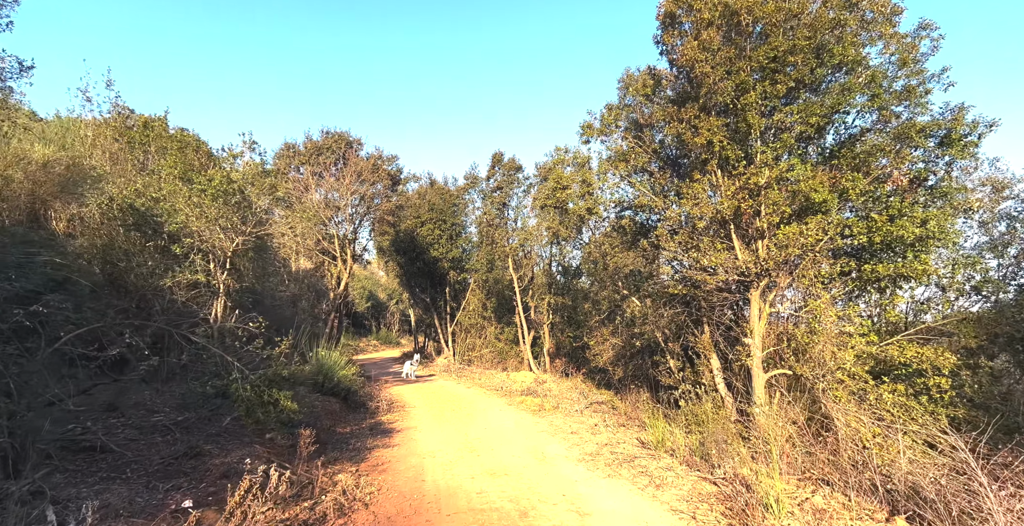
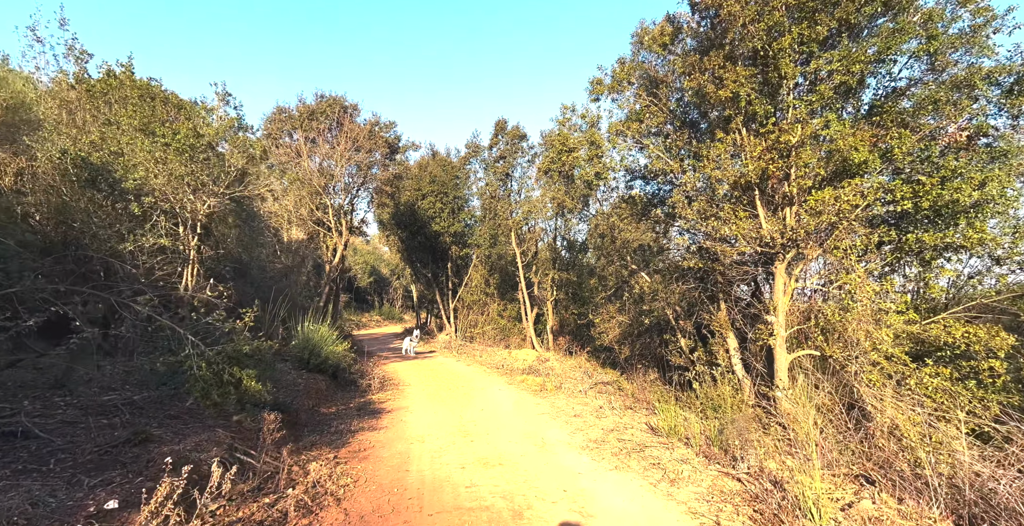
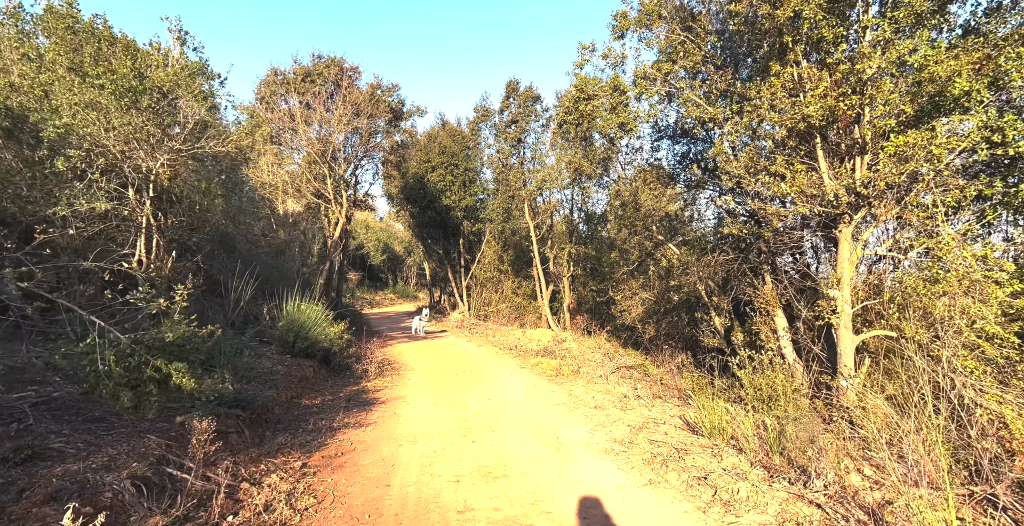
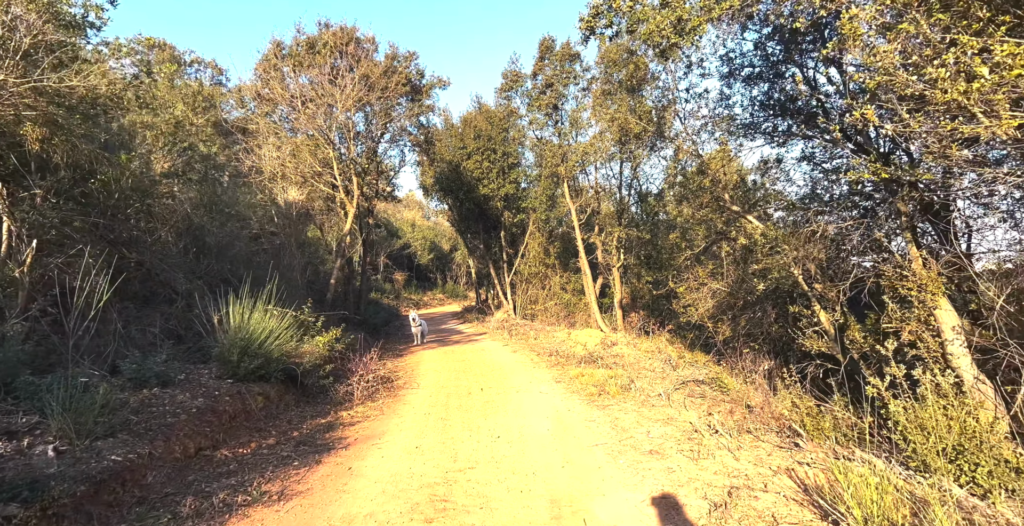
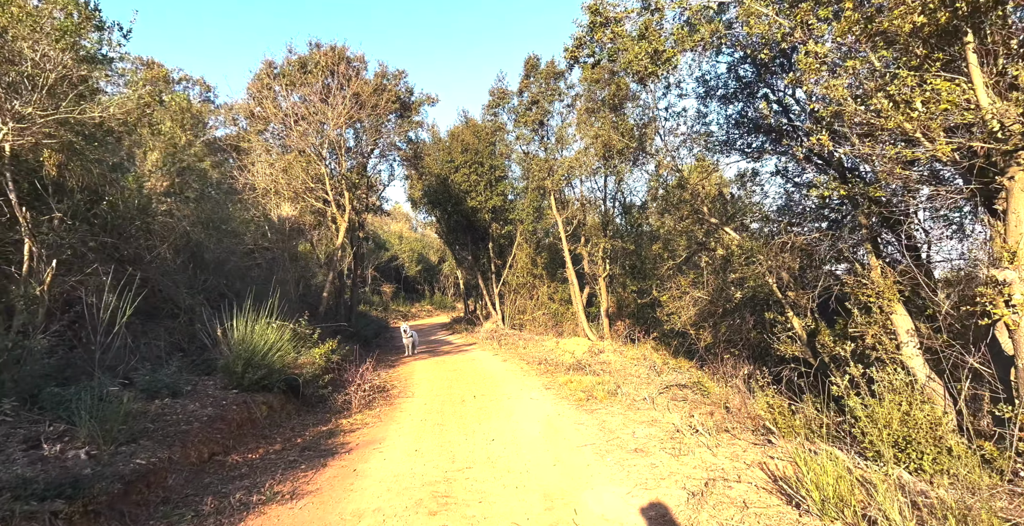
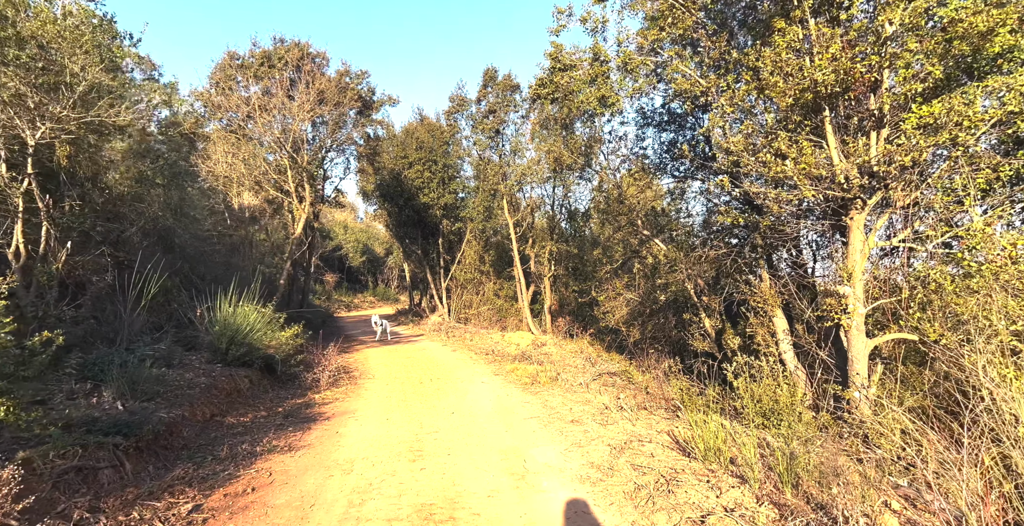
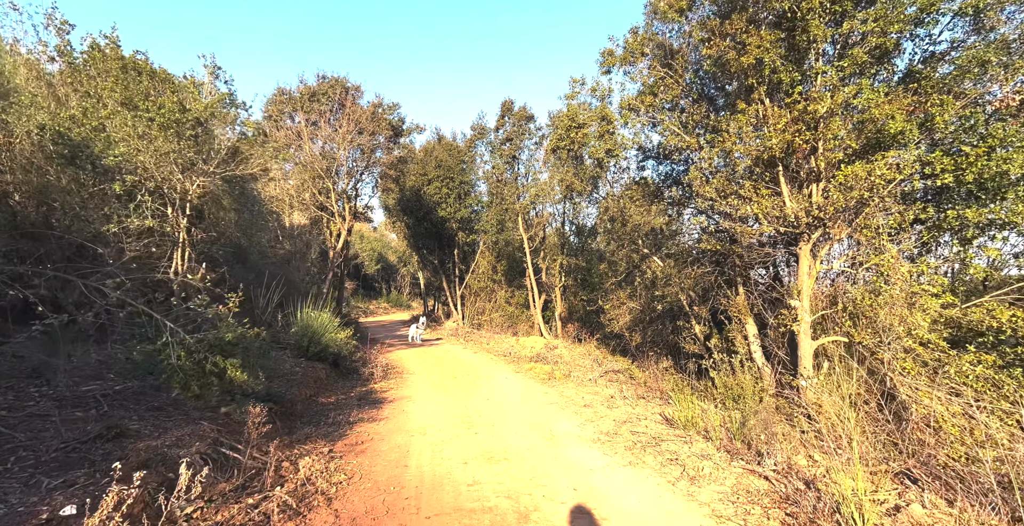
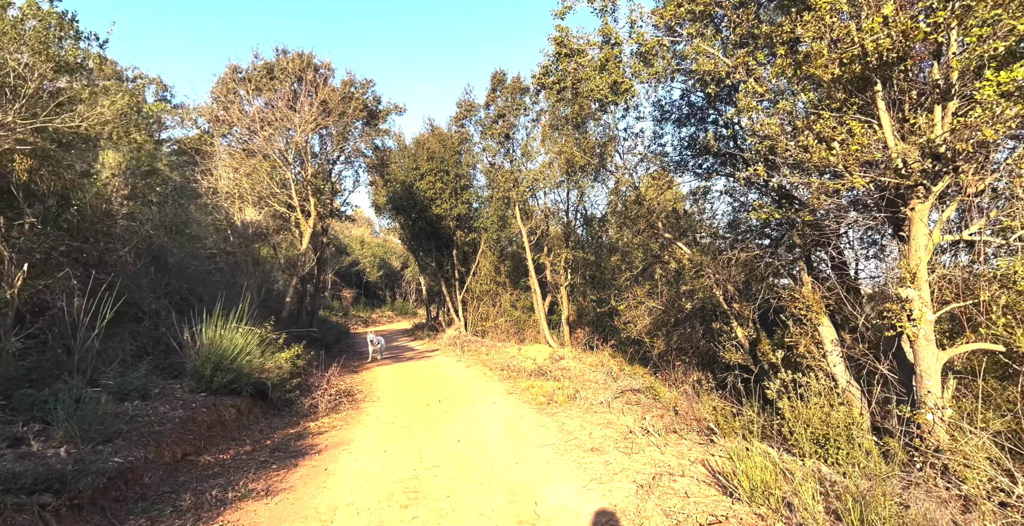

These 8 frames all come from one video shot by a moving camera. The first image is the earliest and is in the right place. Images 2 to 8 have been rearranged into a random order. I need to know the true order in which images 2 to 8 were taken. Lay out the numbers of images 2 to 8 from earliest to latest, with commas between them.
2, 7, 3, 6, 8, 5, 4
